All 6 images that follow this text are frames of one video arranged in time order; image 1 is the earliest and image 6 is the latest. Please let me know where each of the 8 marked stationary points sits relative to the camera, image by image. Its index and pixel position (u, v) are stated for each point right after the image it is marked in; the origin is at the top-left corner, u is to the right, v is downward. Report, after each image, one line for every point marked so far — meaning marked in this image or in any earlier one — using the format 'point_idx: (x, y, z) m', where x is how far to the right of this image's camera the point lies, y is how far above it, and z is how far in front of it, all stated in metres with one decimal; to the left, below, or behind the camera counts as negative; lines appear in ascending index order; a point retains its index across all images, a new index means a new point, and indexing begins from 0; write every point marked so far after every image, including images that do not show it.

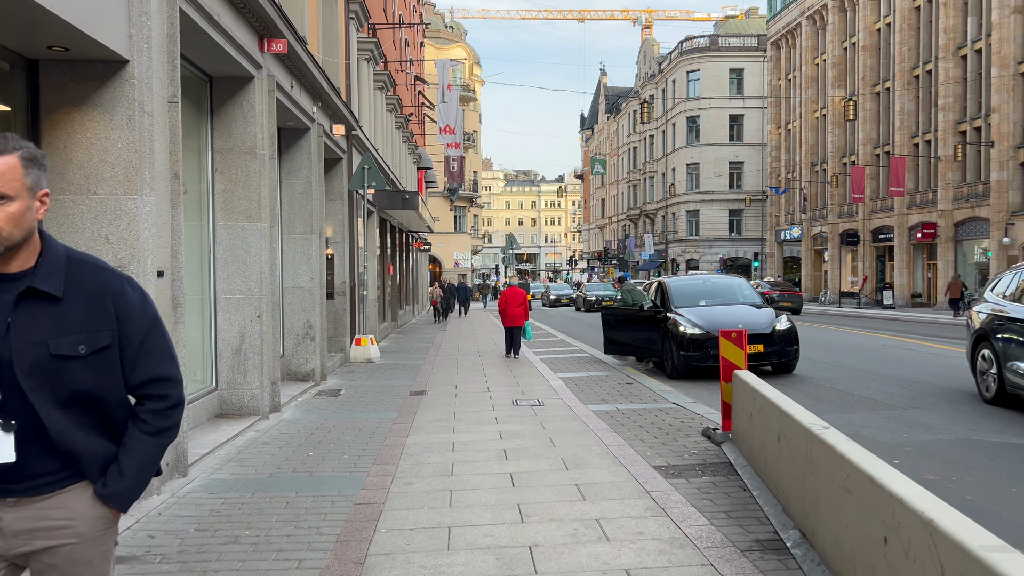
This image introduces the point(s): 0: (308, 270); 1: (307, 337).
0: (-2.9, +0.3, +11.6) m
1: (-2.9, -0.7, +11.6) m
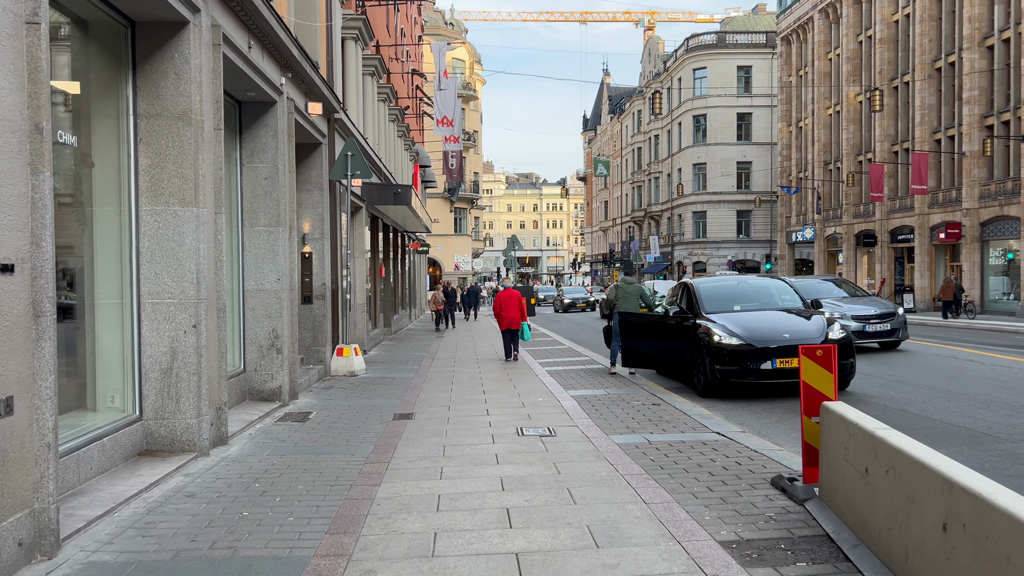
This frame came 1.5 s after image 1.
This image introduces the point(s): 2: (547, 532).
0: (-2.8, +0.2, +9.8) m
1: (-2.8, -0.7, +9.8) m
2: (+0.2, -1.4, +4.6) m
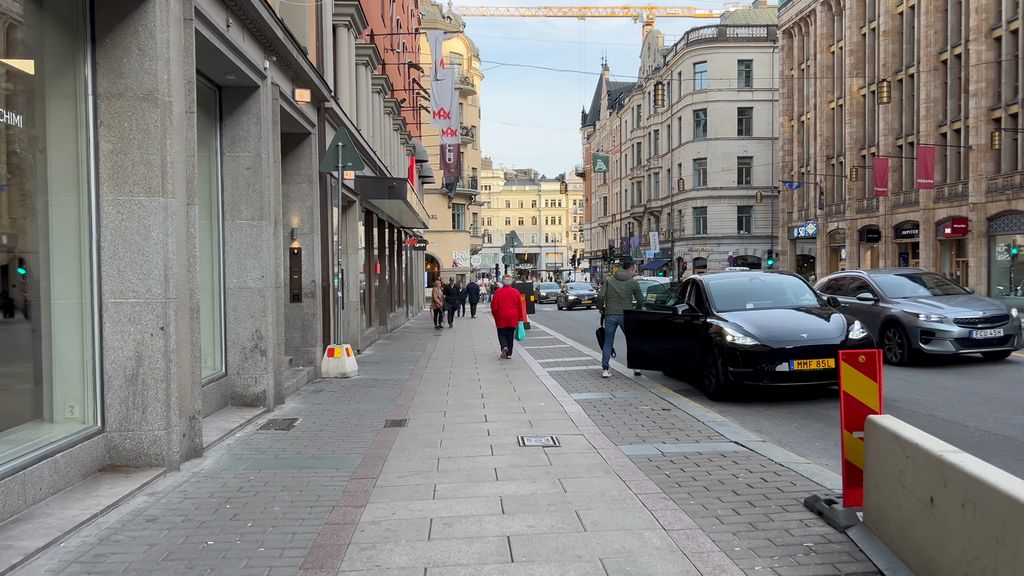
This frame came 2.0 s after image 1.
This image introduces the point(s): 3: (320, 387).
0: (-2.9, +0.3, +9.2) m
1: (-2.8, -0.7, +9.2) m
2: (+0.2, -1.4, +4.0) m
3: (-2.7, -1.4, +11.4) m
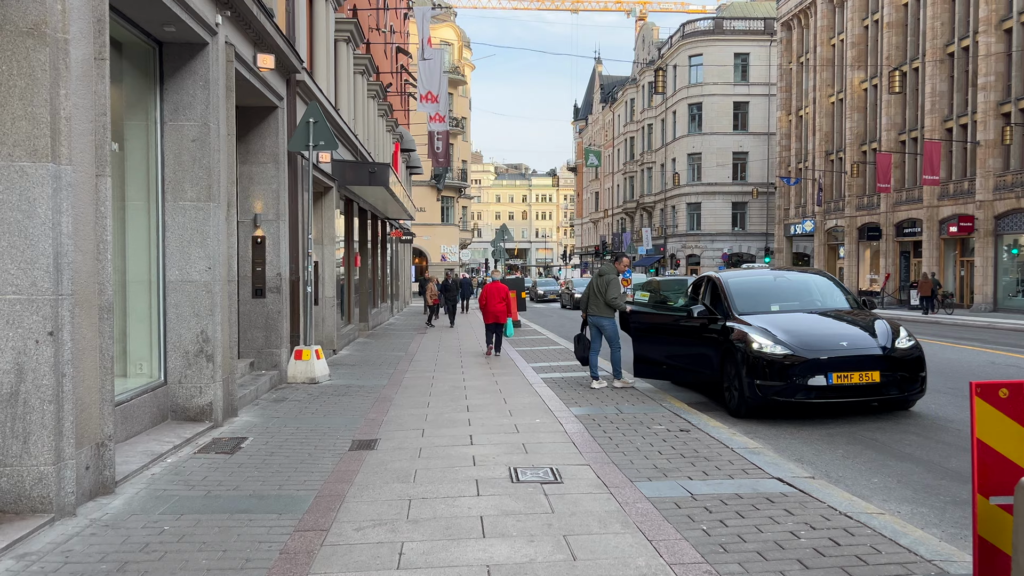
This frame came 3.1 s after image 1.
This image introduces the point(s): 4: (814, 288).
0: (-2.9, +0.3, +7.8) m
1: (-2.9, -0.6, +7.8) m
2: (+0.2, -1.4, +2.6) m
3: (-2.8, -1.3, +10.0) m
4: (+3.6, 0.0, +9.8) m
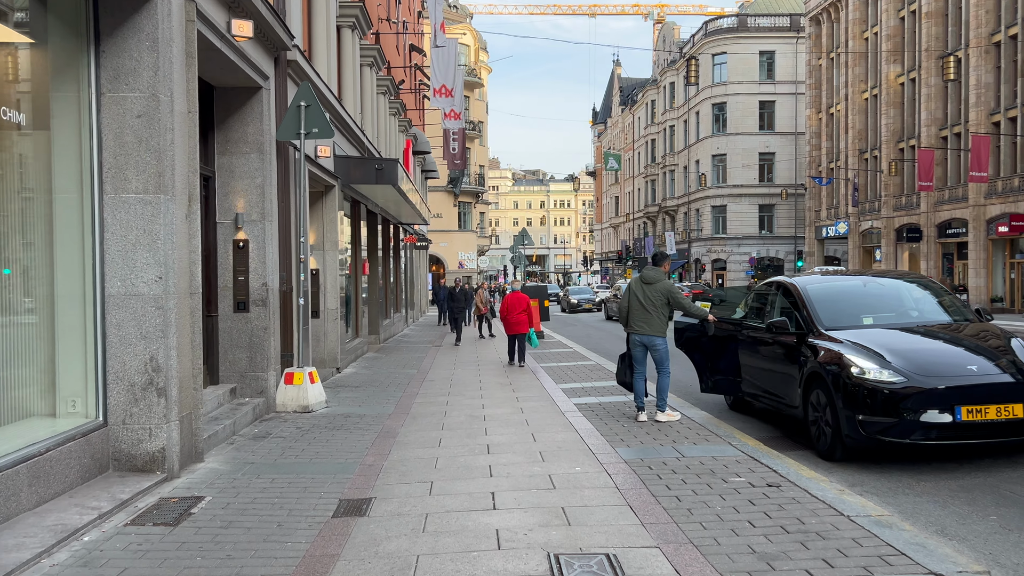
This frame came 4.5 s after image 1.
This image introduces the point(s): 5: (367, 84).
0: (-2.7, +0.2, +6.2) m
1: (-2.7, -0.8, +6.1) m
2: (+0.3, -1.4, +0.9) m
3: (-2.5, -1.4, +8.3) m
4: (+3.9, -0.1, +8.0) m
5: (-3.3, +4.7, +18.9) m
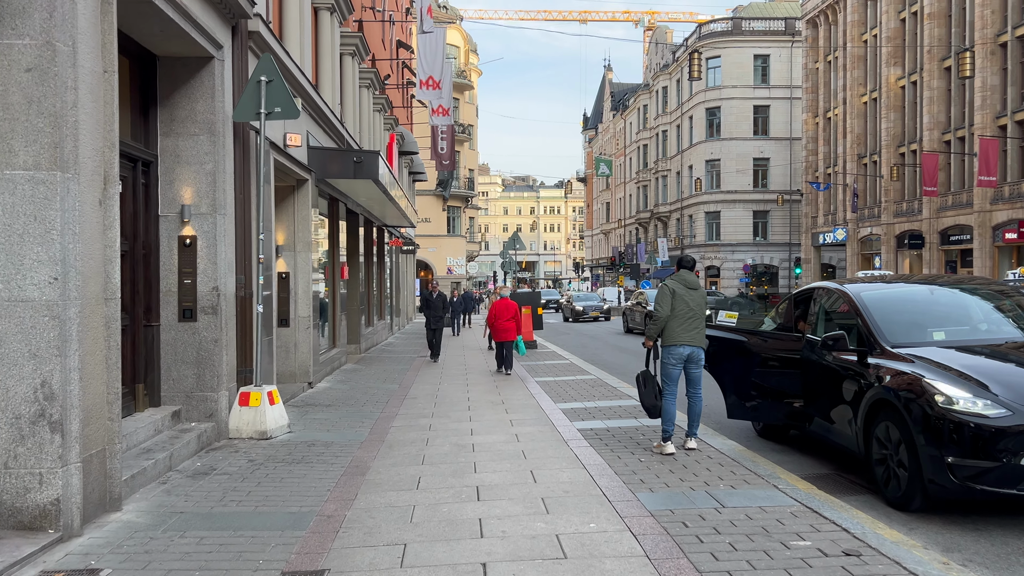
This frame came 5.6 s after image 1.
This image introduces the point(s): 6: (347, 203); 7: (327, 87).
0: (-2.7, +0.2, +4.8) m
1: (-2.7, -0.8, +4.7) m
2: (+0.4, -1.4, -0.4) m
3: (-2.5, -1.5, +6.9) m
4: (+3.8, -0.1, +6.7) m
5: (-3.5, +4.6, +17.6) m
6: (-3.4, +1.7, +17.2) m
7: (-3.3, +3.6, +14.9) m
